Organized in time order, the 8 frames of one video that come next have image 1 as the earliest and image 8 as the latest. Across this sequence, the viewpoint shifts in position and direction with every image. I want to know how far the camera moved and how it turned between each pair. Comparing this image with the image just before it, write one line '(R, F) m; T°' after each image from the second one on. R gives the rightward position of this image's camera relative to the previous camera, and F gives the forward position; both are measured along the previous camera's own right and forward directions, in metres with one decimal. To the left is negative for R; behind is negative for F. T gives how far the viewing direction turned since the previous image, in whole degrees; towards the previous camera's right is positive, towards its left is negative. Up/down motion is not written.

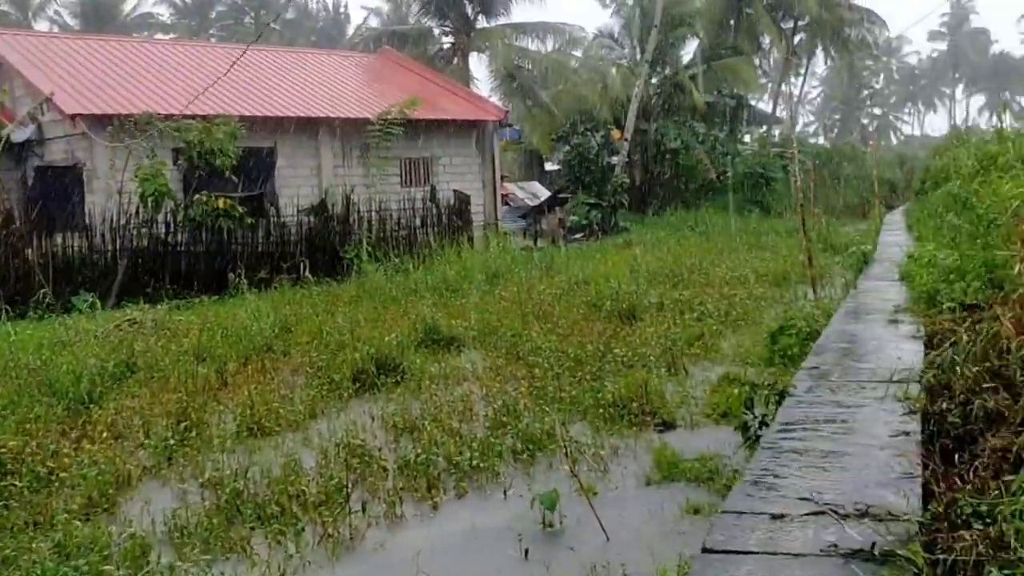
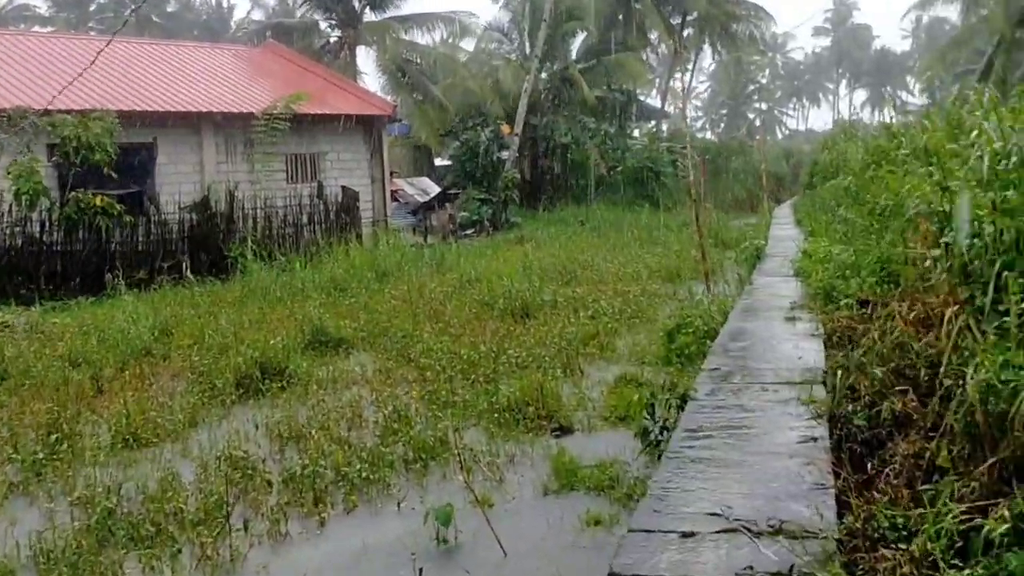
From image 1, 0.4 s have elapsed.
(0.0, +0.1) m; +6°
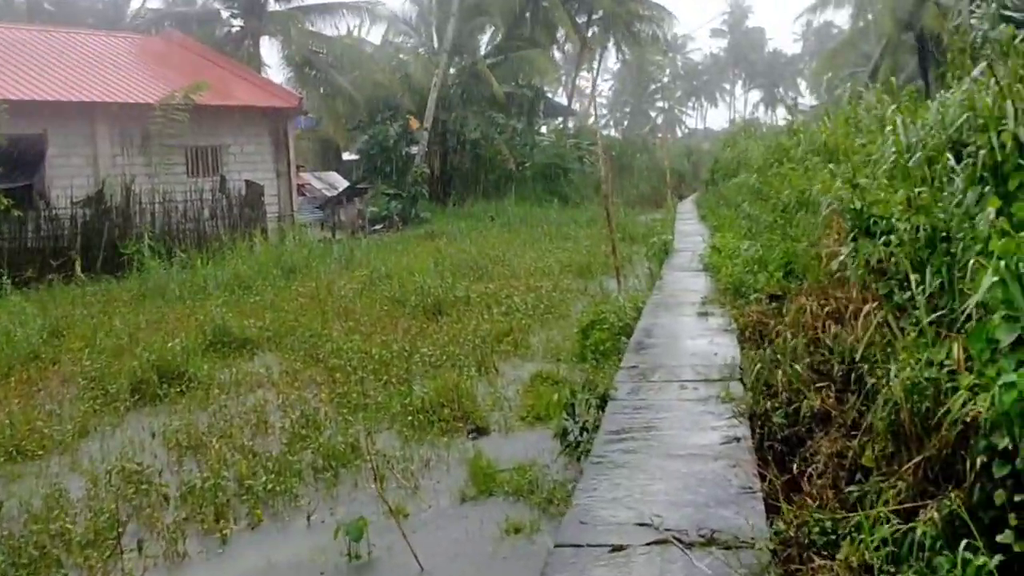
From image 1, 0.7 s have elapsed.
(0.0, +0.2) m; +5°
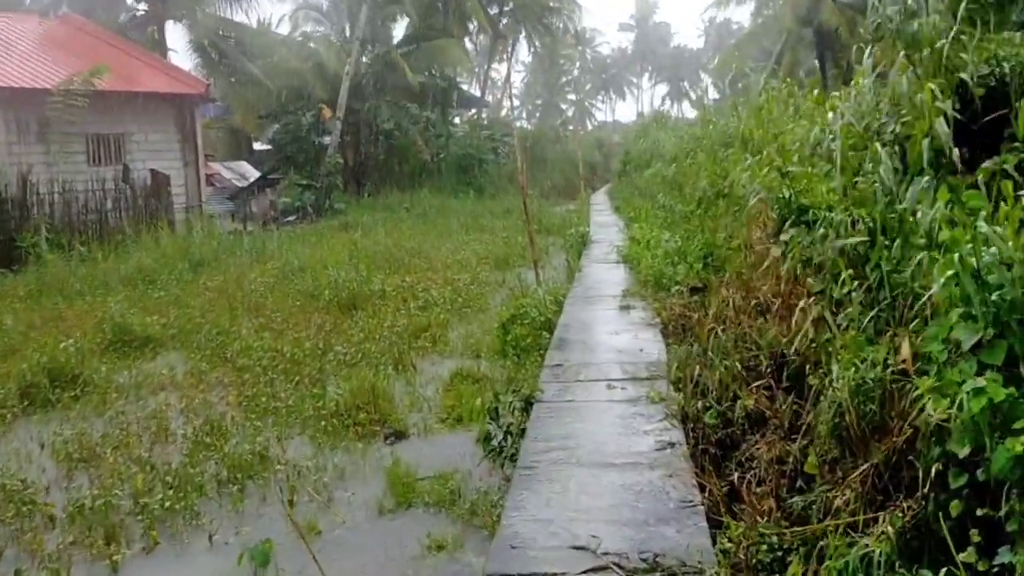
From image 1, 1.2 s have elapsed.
(0.0, +0.2) m; +4°
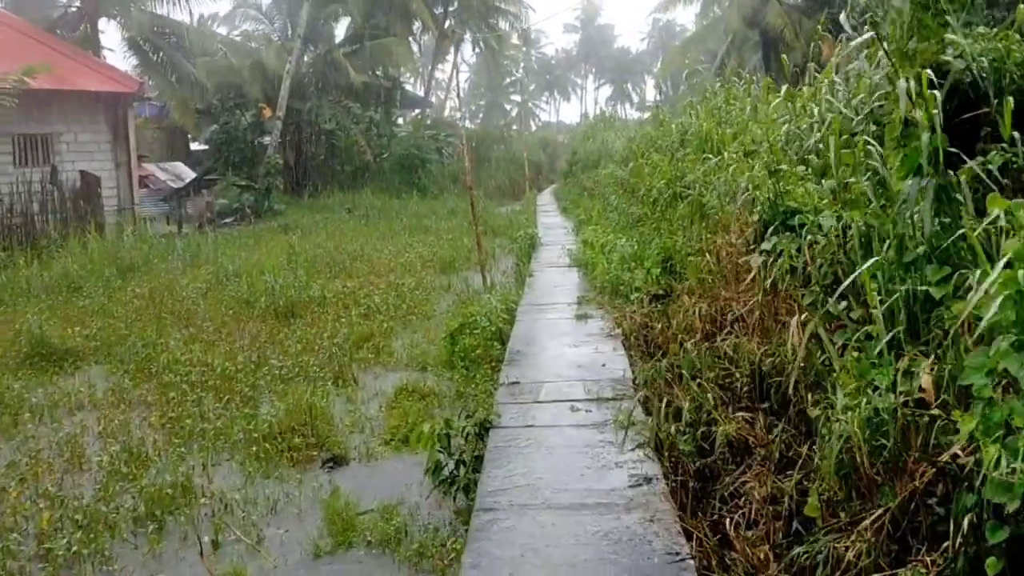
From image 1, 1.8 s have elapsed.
(0.0, +0.3) m; +3°
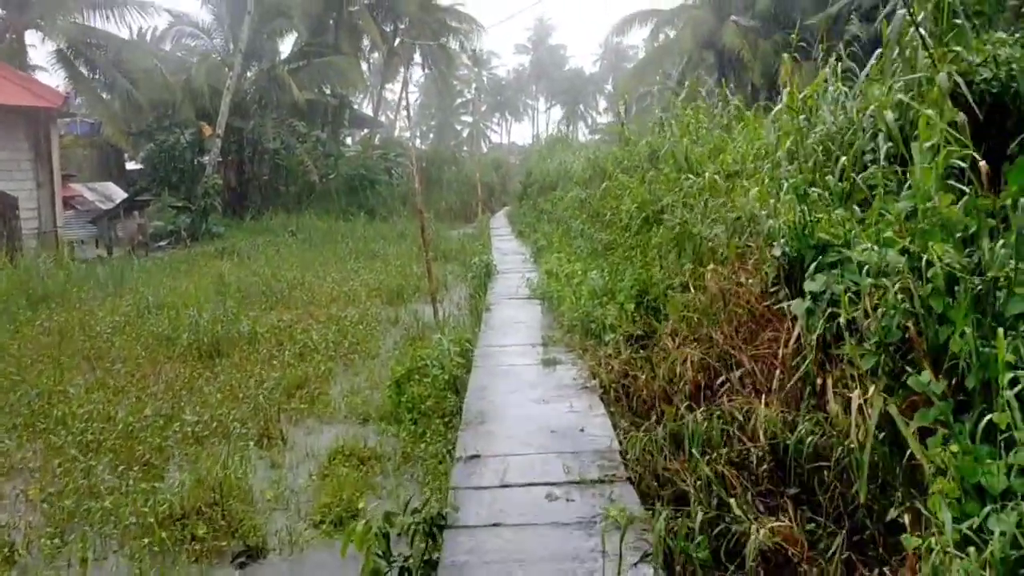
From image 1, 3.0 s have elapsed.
(0.0, +0.6) m; +3°
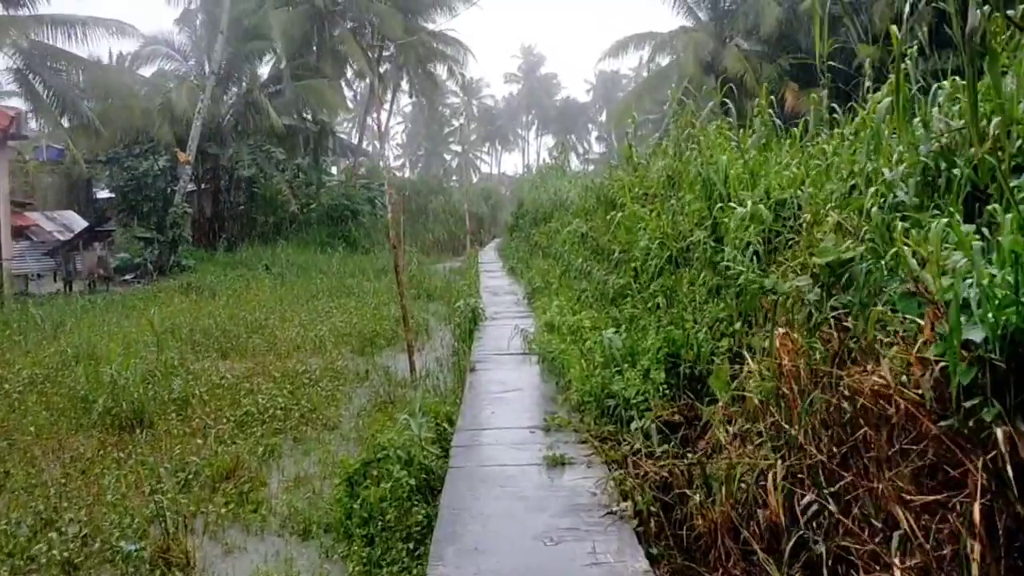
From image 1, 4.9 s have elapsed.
(0.0, +1.0) m; +1°
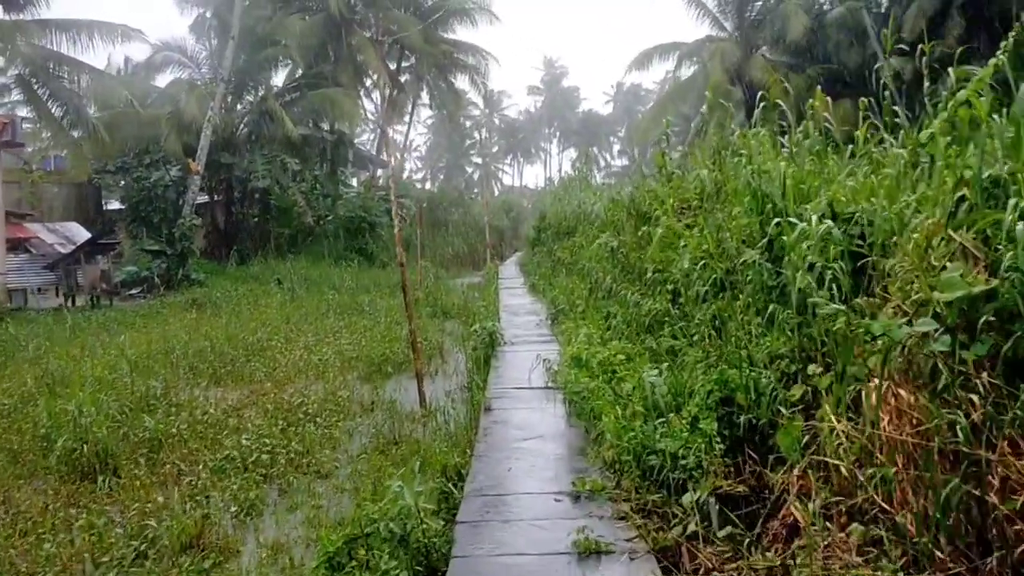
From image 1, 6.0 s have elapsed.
(0.0, +0.6) m; -1°
